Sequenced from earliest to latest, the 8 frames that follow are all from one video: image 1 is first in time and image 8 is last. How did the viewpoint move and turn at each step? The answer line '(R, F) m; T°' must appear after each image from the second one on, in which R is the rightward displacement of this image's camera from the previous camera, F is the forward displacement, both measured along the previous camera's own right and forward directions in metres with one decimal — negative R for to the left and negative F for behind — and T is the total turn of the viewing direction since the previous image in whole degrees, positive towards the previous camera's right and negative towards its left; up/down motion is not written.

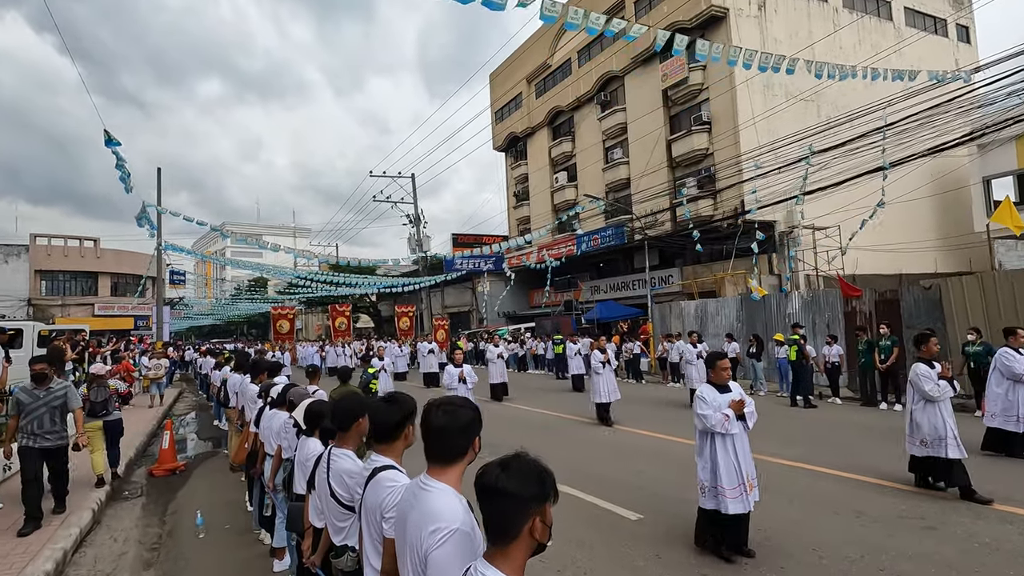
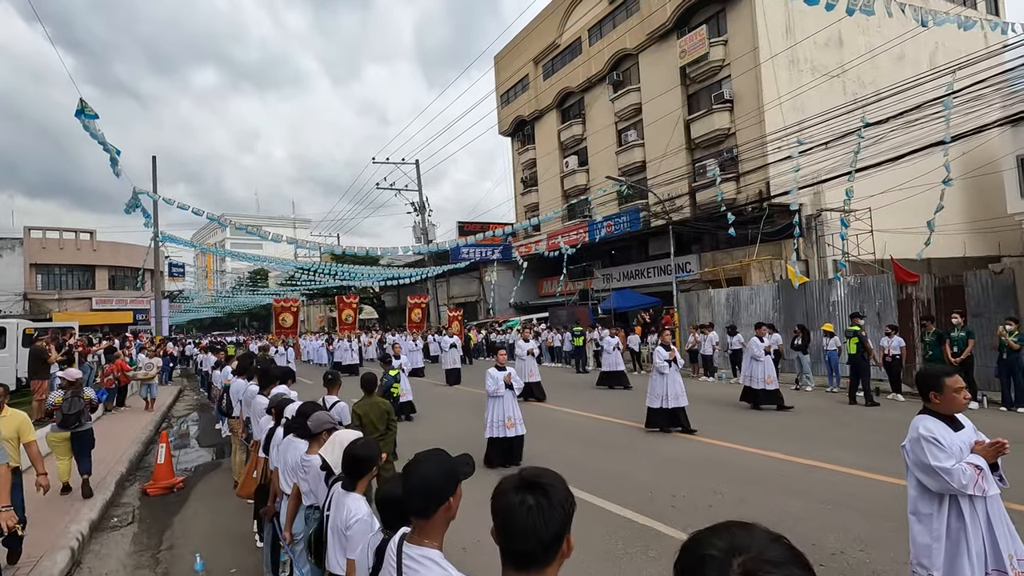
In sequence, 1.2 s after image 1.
(-0.6, +1.2) m; 0°
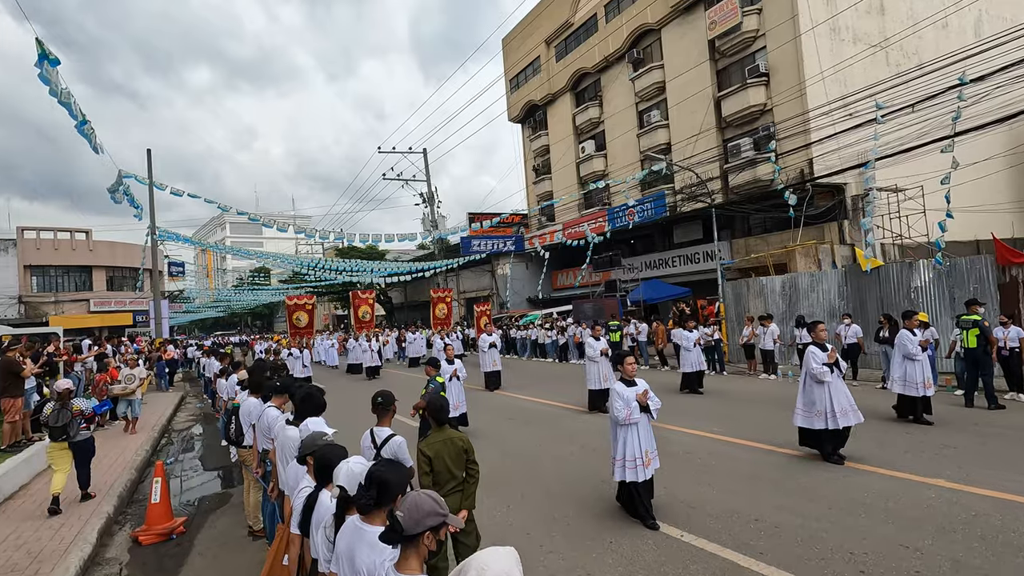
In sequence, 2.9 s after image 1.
(-0.9, +1.7) m; 0°
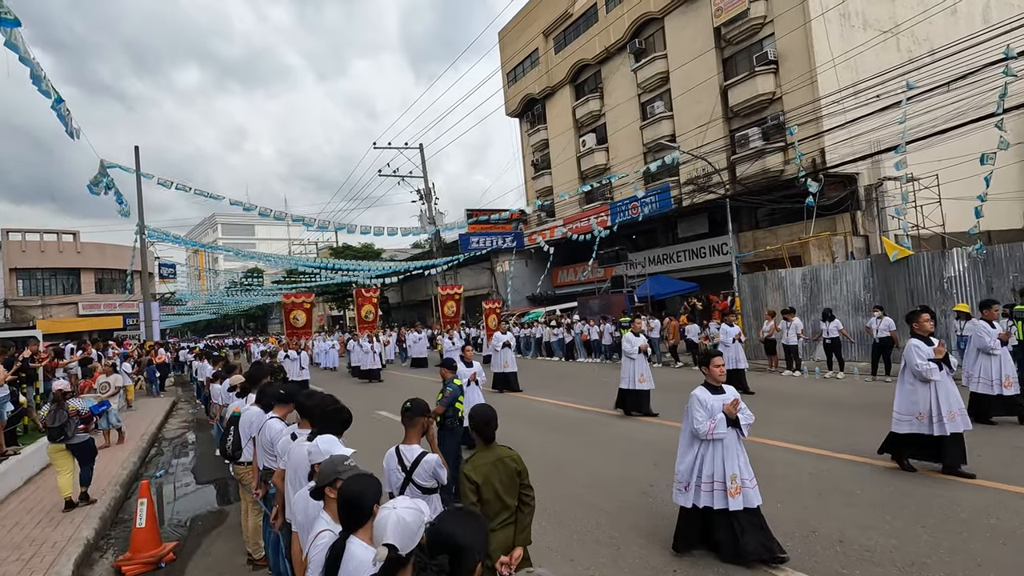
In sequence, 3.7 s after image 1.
(-0.4, +0.8) m; +1°
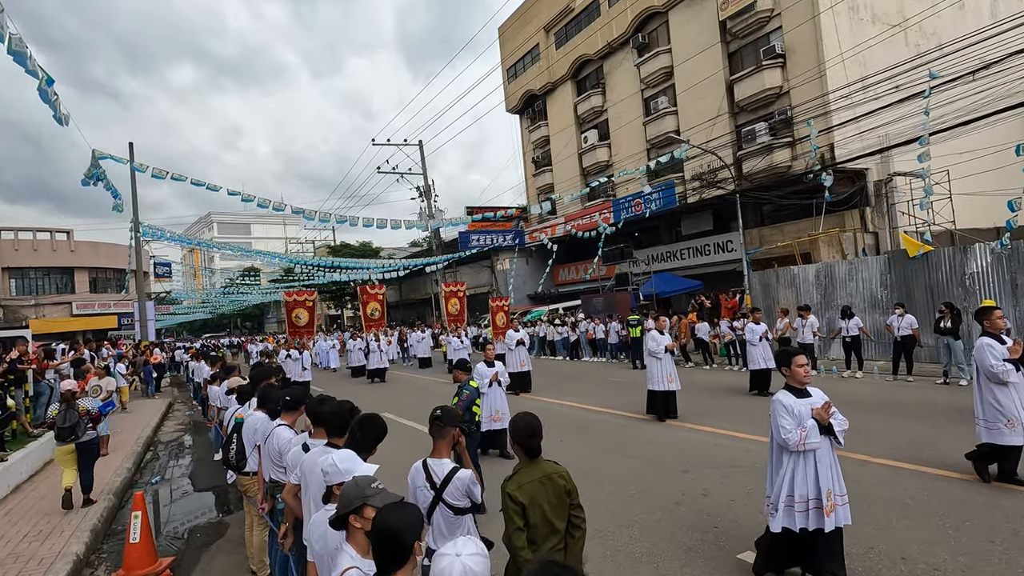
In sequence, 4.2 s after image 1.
(-0.3, +0.4) m; 0°
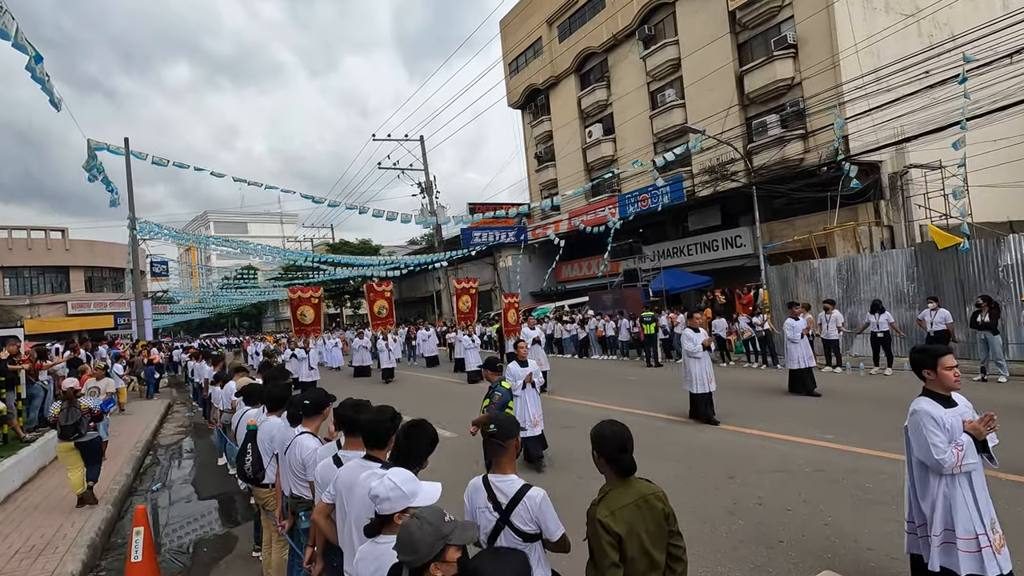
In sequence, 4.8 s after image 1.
(-0.4, +0.5) m; 0°
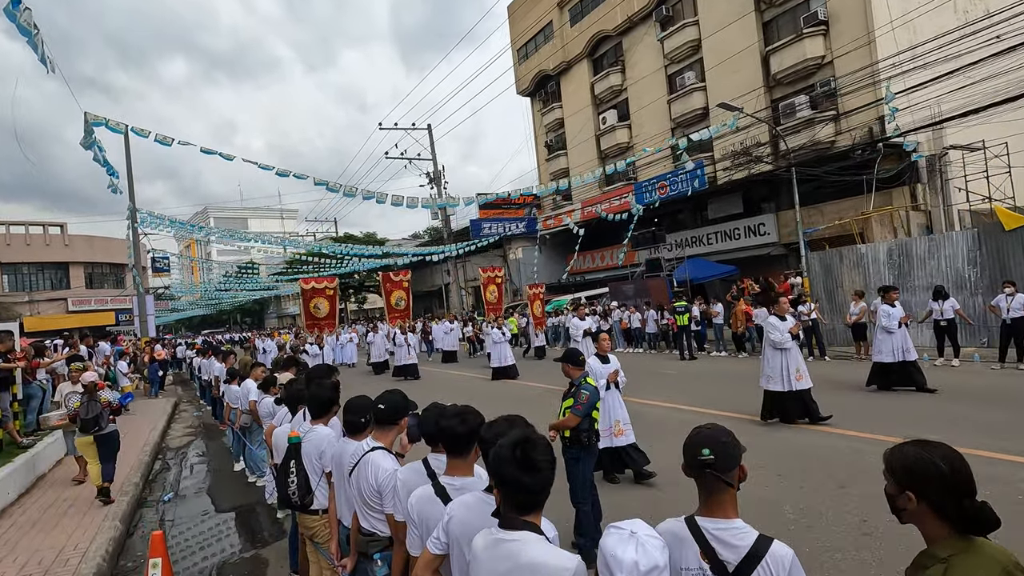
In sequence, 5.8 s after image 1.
(-0.7, +0.9) m; 0°
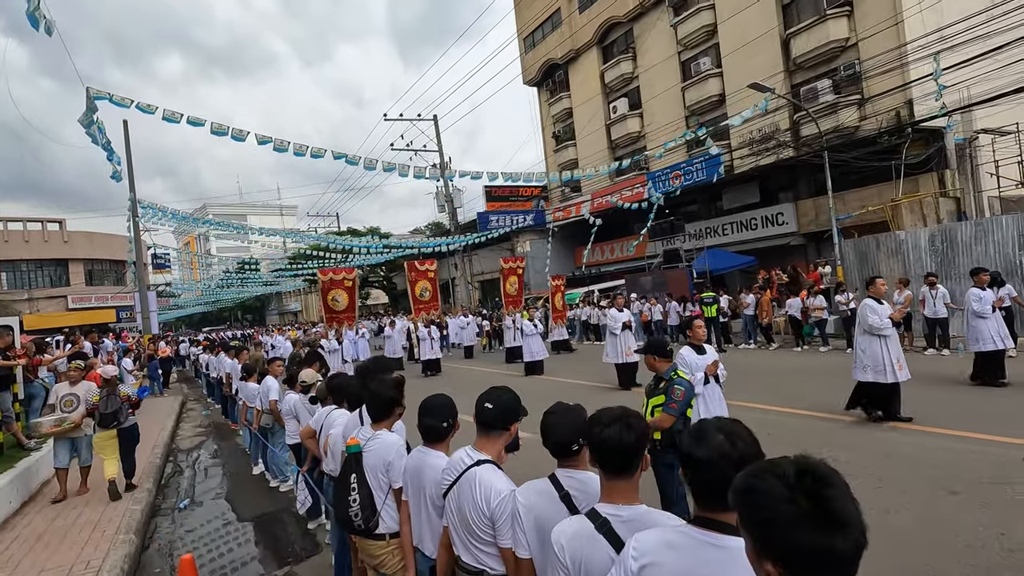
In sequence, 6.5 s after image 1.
(-0.6, +0.6) m; 0°
